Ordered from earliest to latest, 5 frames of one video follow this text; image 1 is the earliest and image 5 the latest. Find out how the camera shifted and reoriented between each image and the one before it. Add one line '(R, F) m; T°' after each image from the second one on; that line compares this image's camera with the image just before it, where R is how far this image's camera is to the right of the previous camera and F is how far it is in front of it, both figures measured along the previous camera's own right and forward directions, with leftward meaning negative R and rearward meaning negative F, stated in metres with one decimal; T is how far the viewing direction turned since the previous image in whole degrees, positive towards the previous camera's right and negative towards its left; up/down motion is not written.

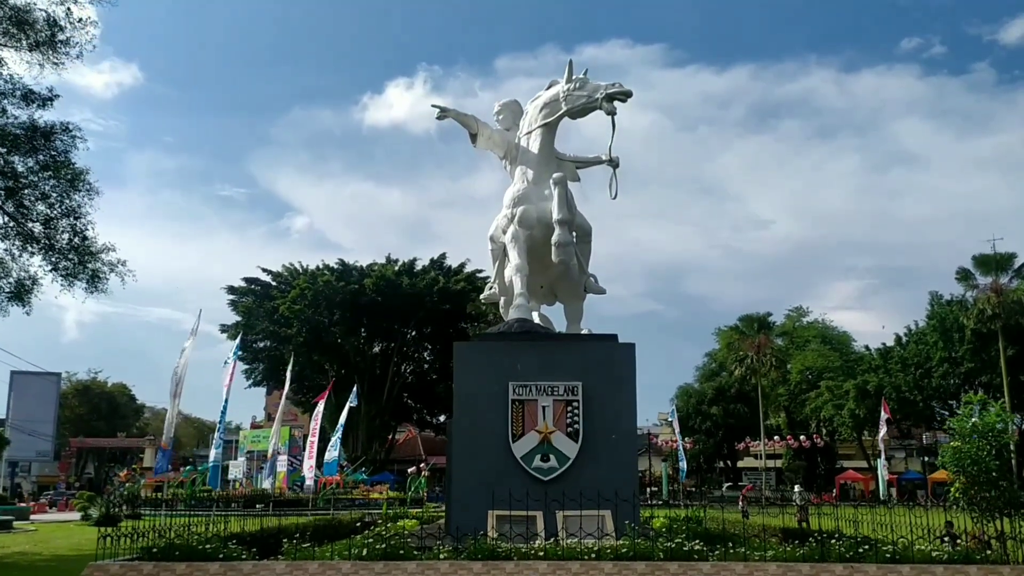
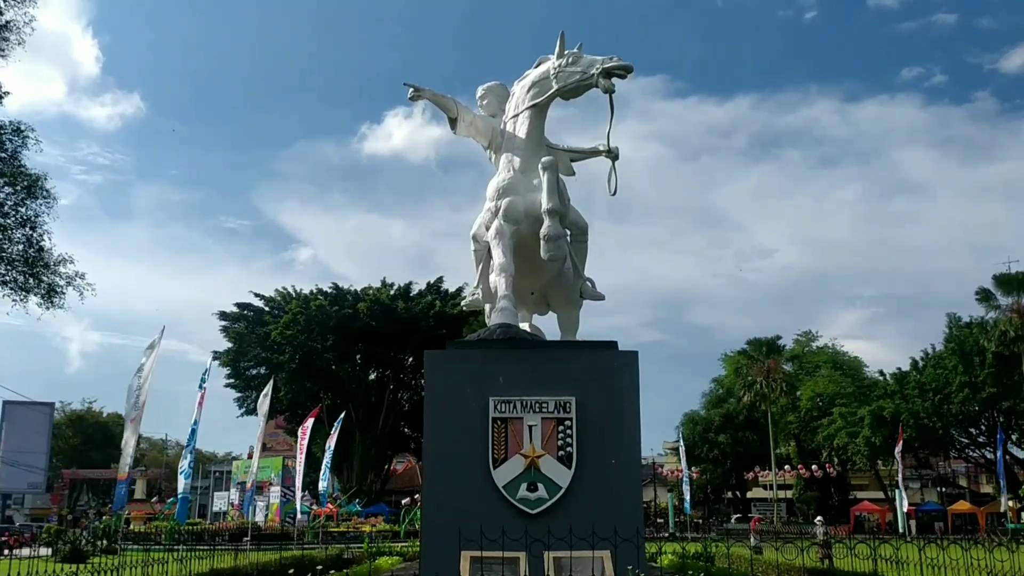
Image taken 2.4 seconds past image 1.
(+0.2, +1.0) m; 0°
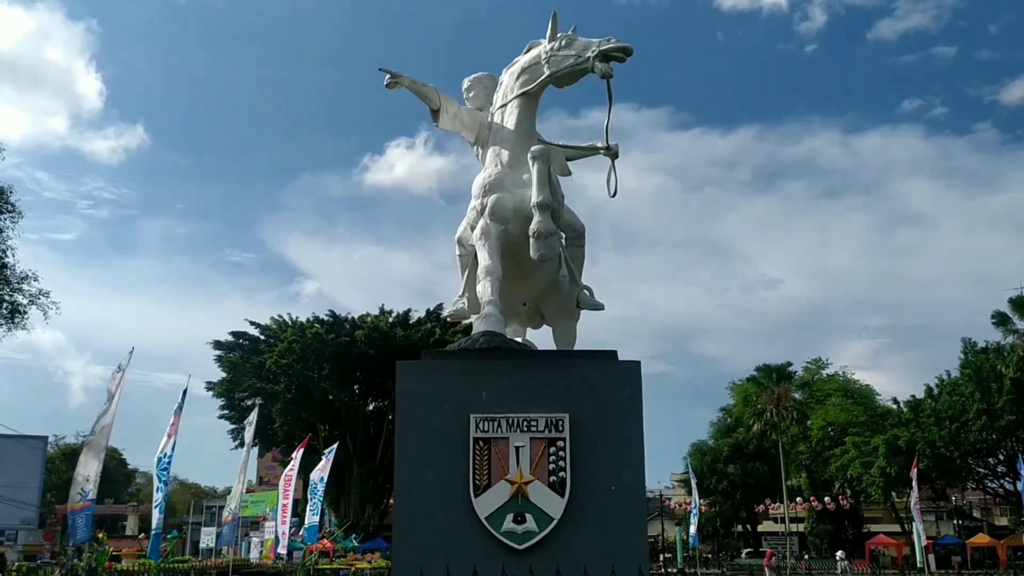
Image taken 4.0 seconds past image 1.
(+0.1, +0.7) m; 0°
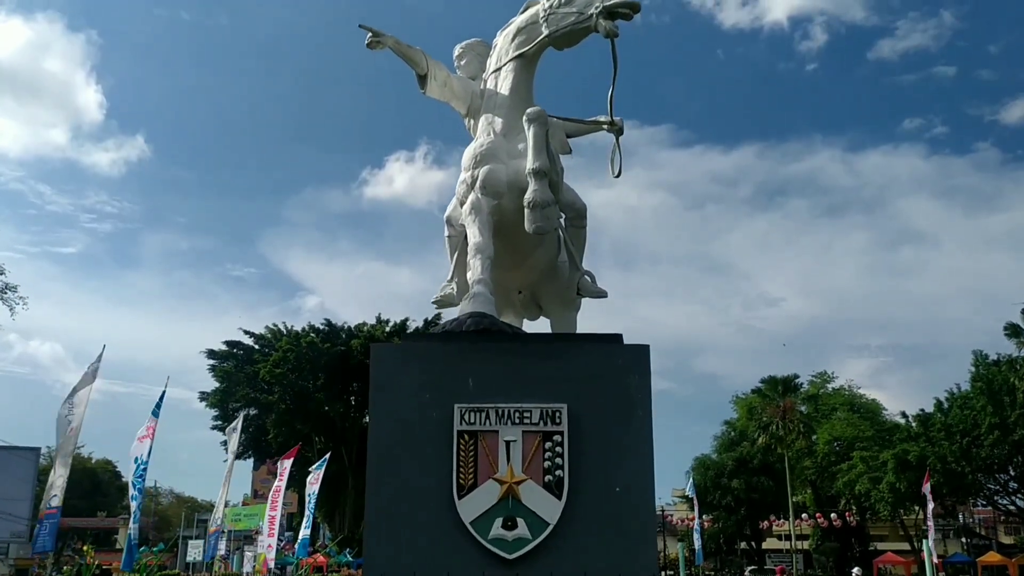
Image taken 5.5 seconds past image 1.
(+0.1, +0.6) m; 0°
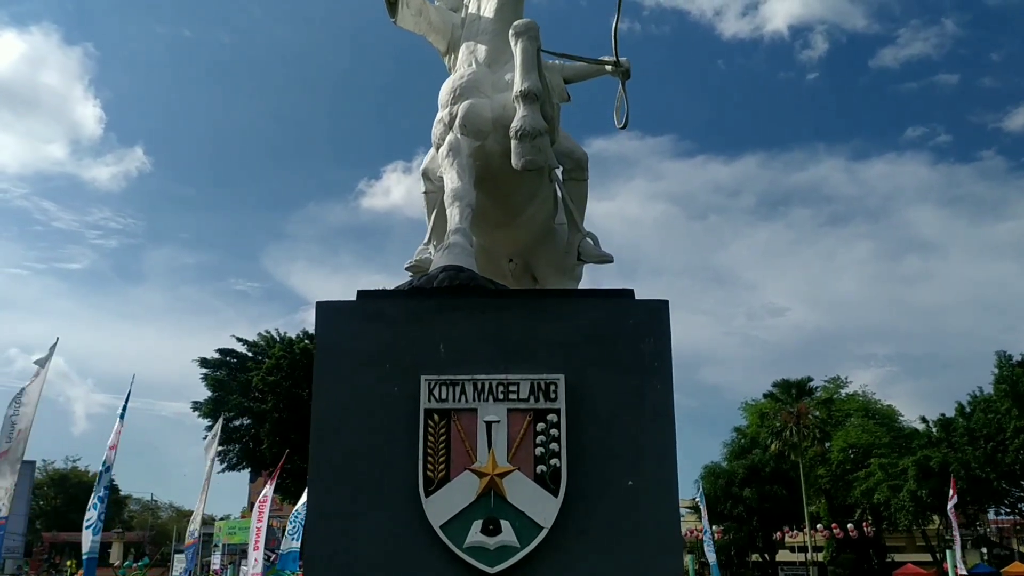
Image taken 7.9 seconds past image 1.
(+0.1, +0.9) m; 0°
